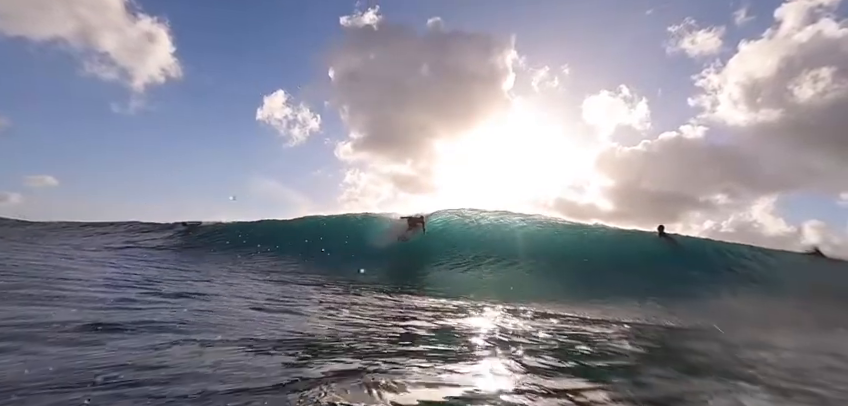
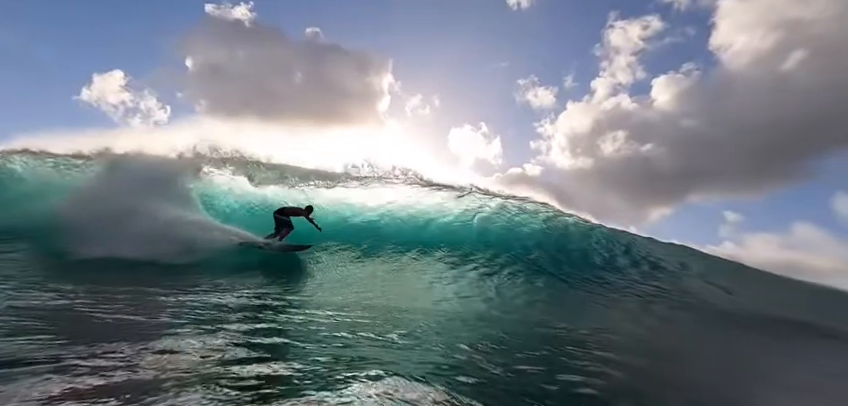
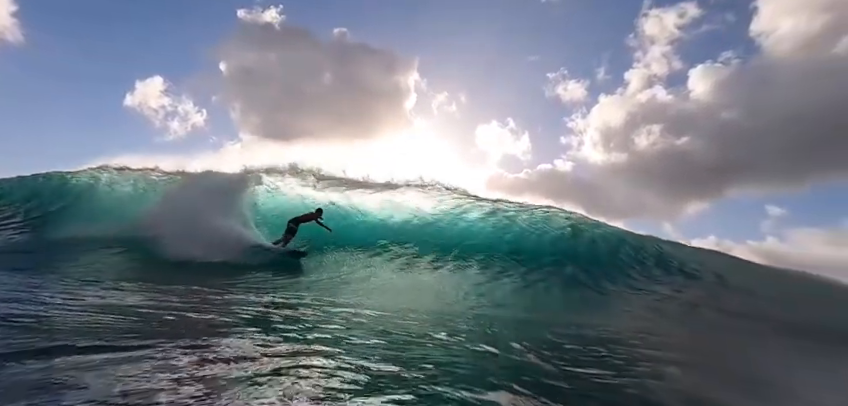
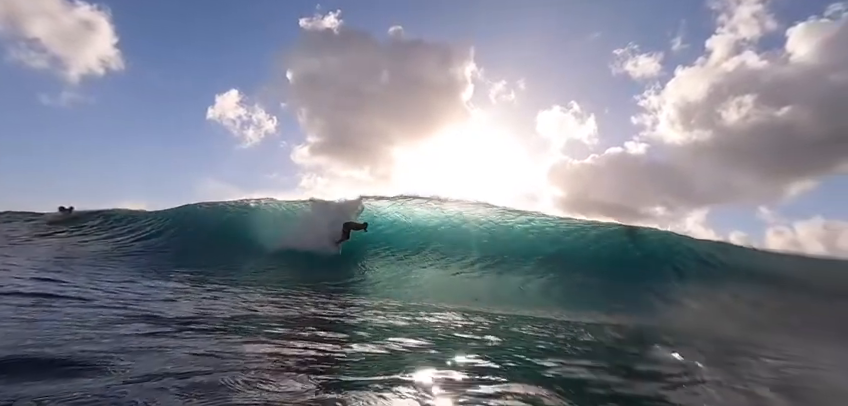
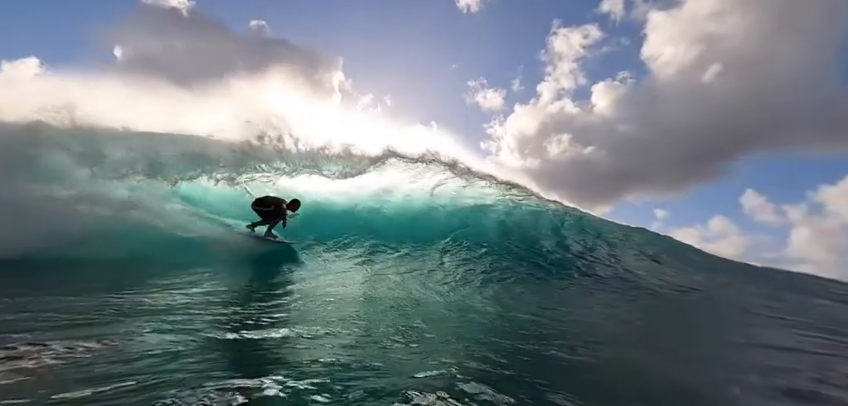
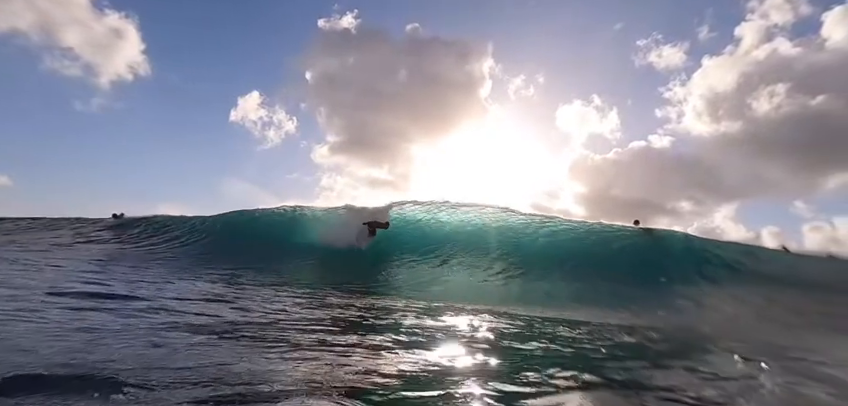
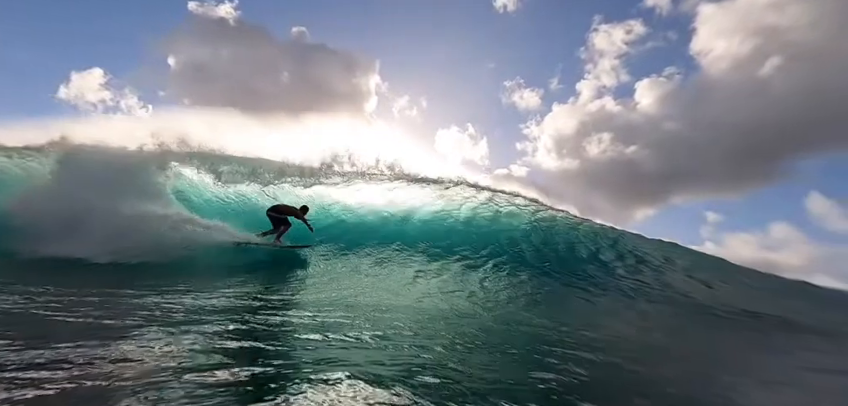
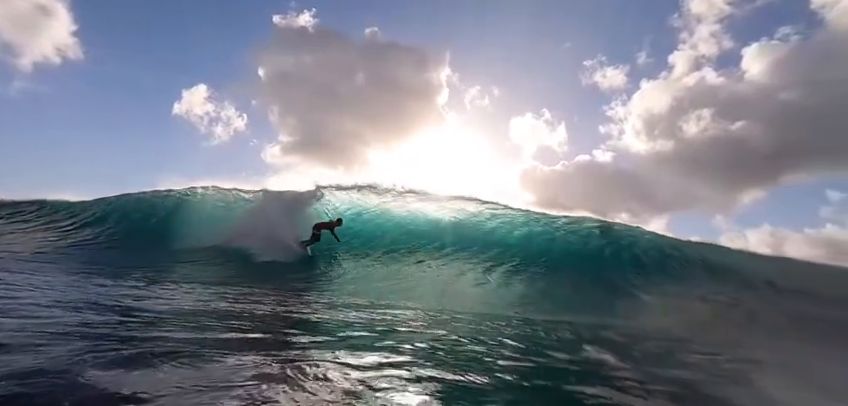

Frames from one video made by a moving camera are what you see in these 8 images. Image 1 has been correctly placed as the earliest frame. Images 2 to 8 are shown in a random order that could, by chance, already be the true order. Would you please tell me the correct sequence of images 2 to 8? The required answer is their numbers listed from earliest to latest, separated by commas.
6, 4, 8, 3, 2, 7, 5
